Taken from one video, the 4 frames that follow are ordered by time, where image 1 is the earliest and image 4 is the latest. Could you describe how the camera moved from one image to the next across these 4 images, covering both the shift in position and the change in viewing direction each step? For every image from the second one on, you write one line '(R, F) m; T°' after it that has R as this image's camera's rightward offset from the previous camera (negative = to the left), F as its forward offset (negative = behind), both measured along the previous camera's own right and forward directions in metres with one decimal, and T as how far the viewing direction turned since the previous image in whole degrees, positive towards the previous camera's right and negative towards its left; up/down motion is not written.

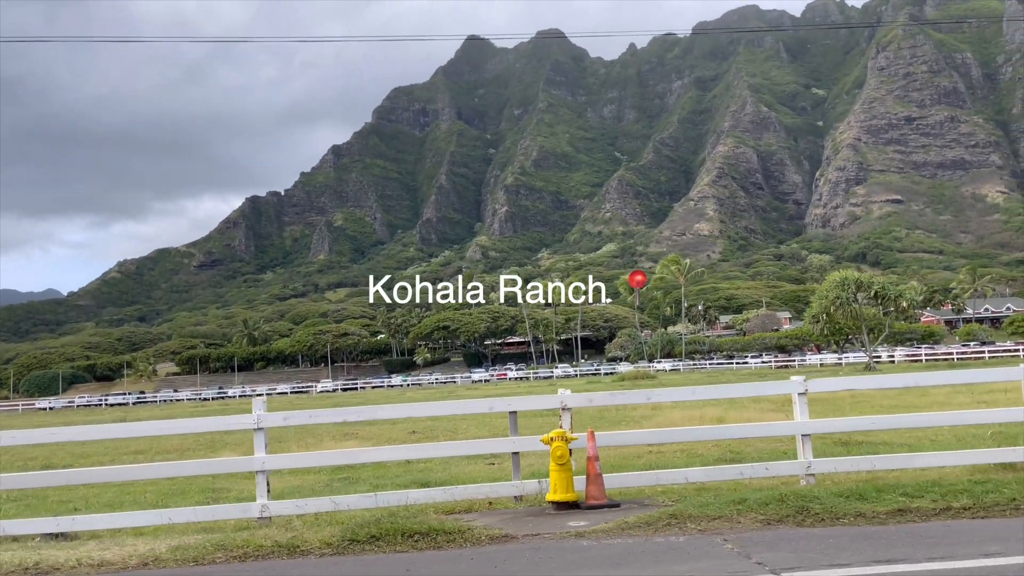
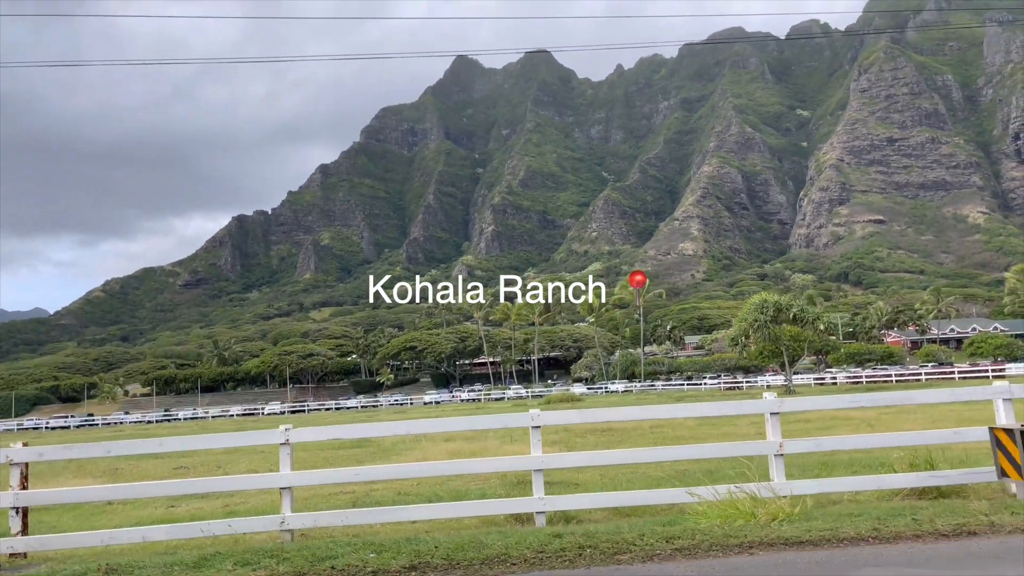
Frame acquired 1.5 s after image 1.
(+4.6, +0.3) m; +1°
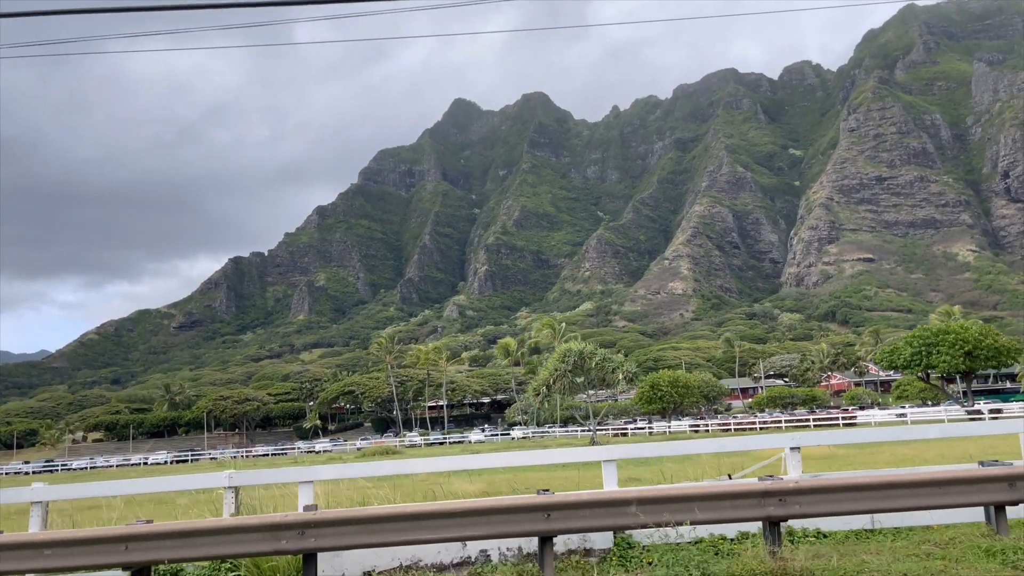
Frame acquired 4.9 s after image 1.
(+8.4, +0.3) m; 0°
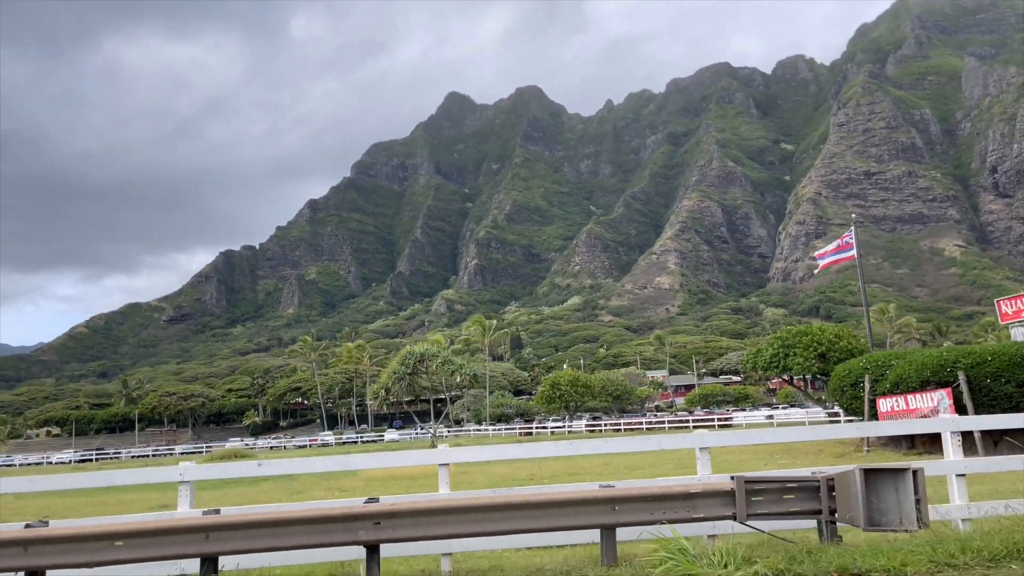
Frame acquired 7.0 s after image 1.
(+5.6, +0.5) m; 0°
